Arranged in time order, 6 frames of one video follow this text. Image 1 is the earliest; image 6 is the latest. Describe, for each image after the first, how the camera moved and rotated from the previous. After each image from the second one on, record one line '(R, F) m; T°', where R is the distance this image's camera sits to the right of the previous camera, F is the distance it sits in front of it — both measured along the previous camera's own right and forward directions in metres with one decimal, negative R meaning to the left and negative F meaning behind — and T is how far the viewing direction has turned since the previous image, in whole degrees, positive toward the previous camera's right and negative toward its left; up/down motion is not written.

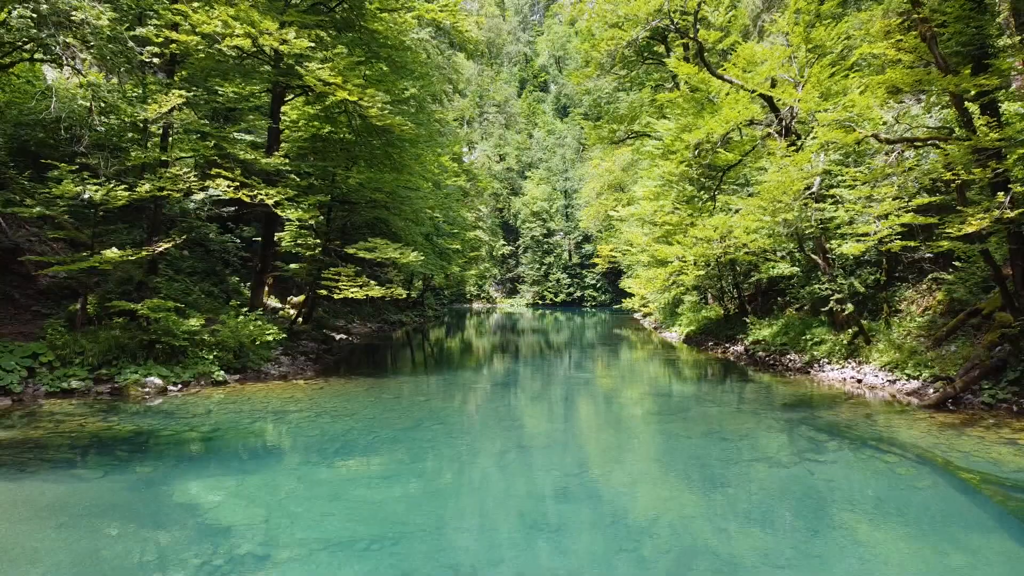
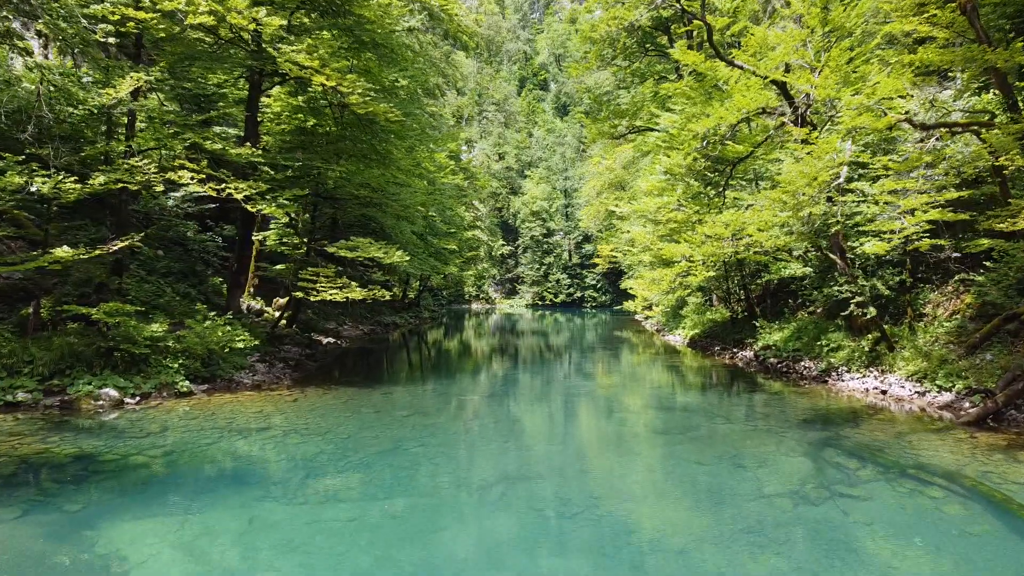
(+0.1, +0.8) m; 0°
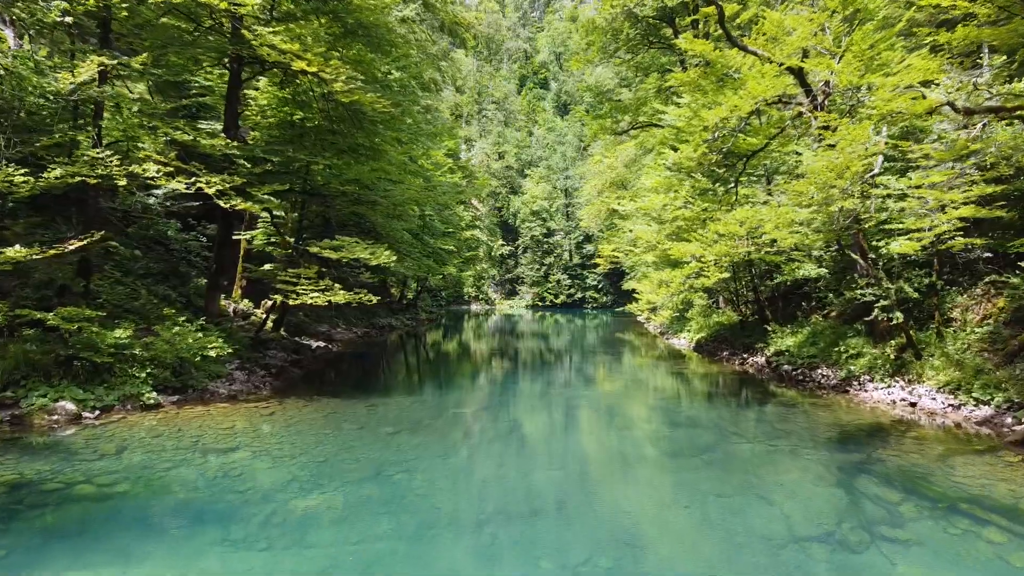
(0.0, +0.7) m; 0°
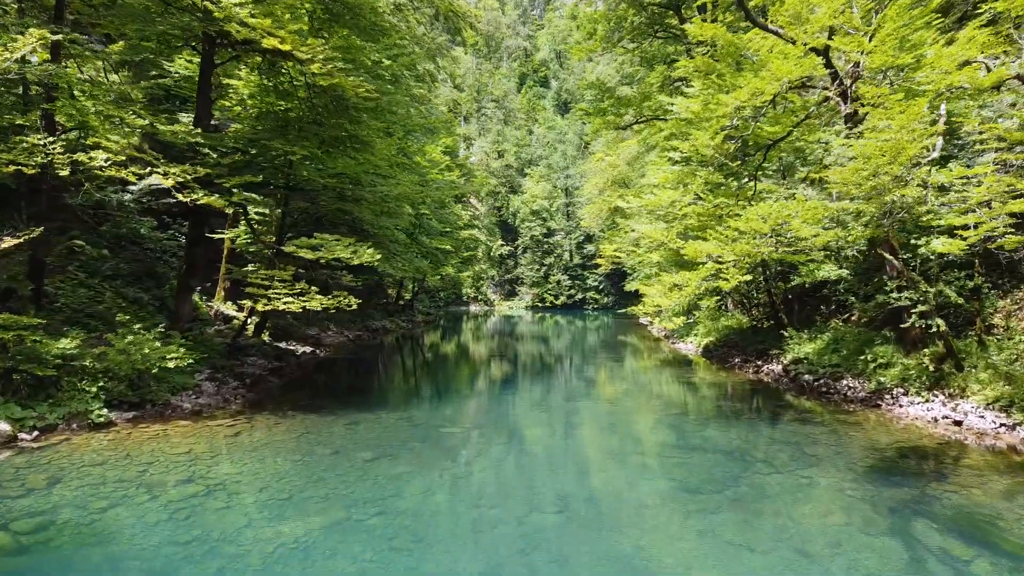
(0.0, +0.8) m; 0°
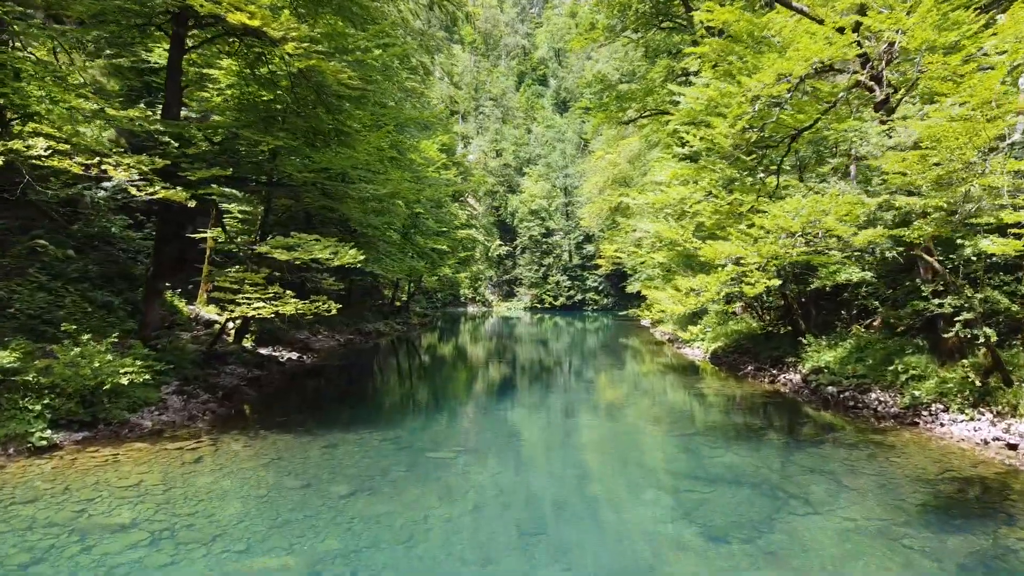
(0.0, +0.8) m; 0°
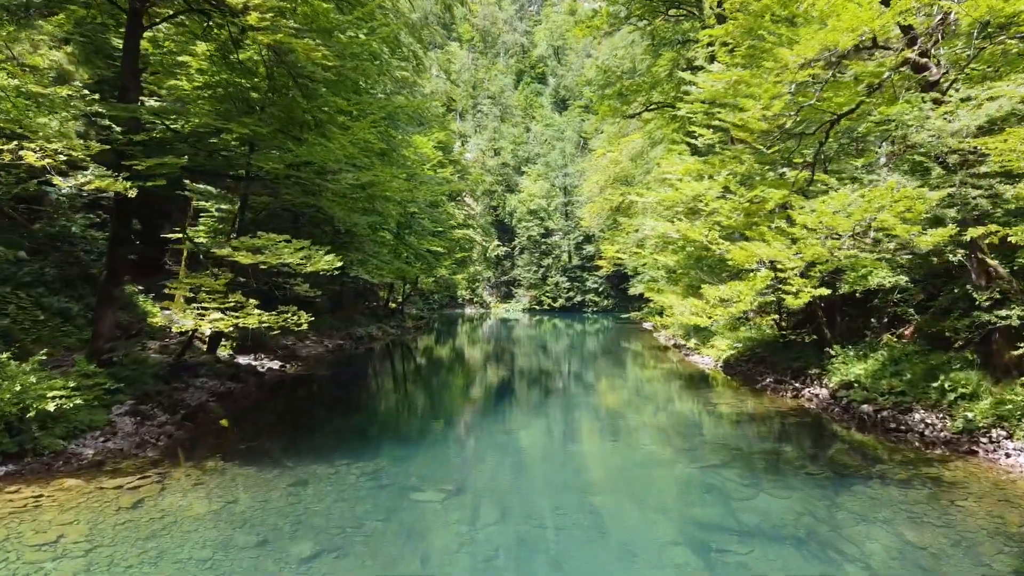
(0.0, +0.9) m; 0°
